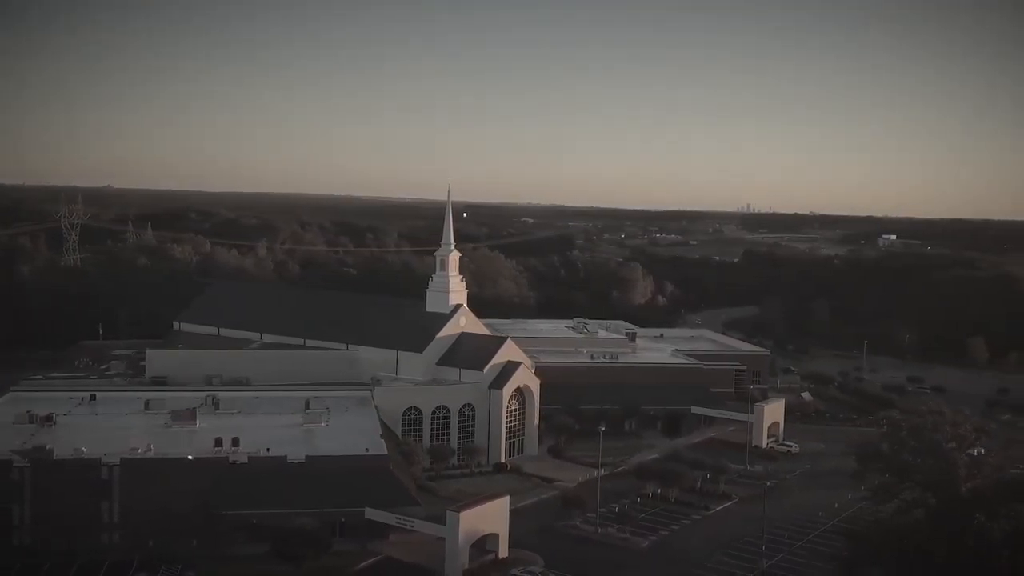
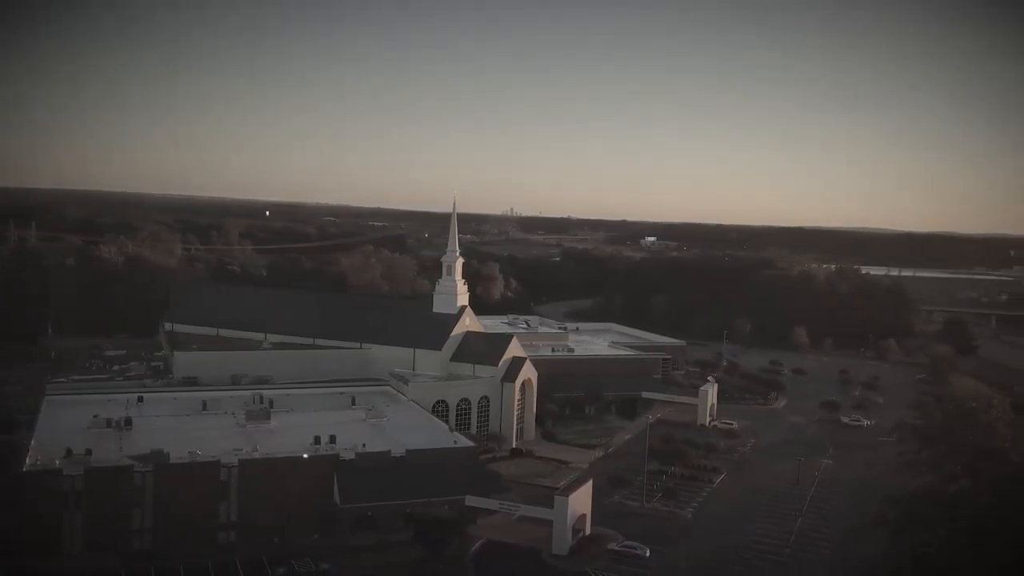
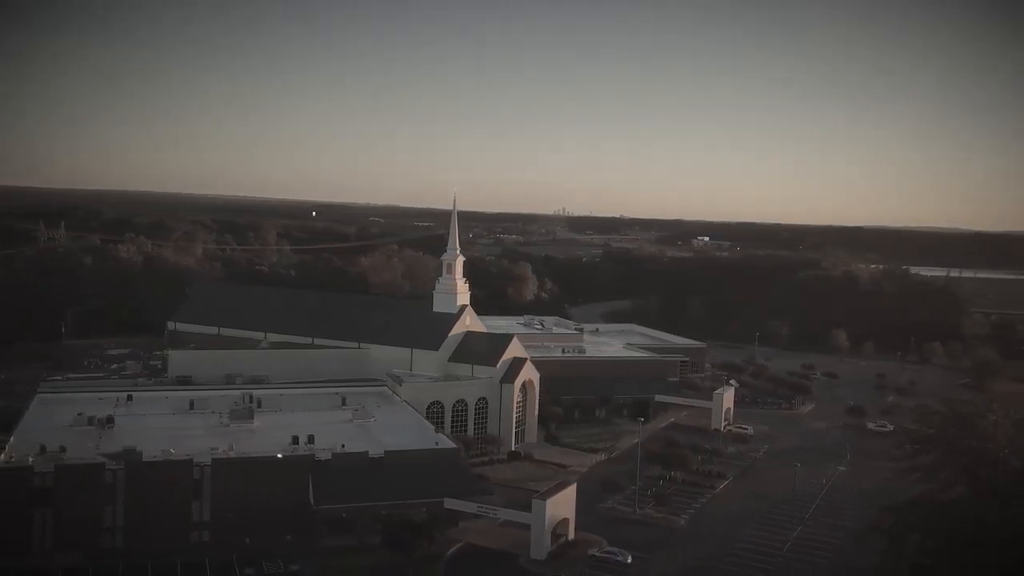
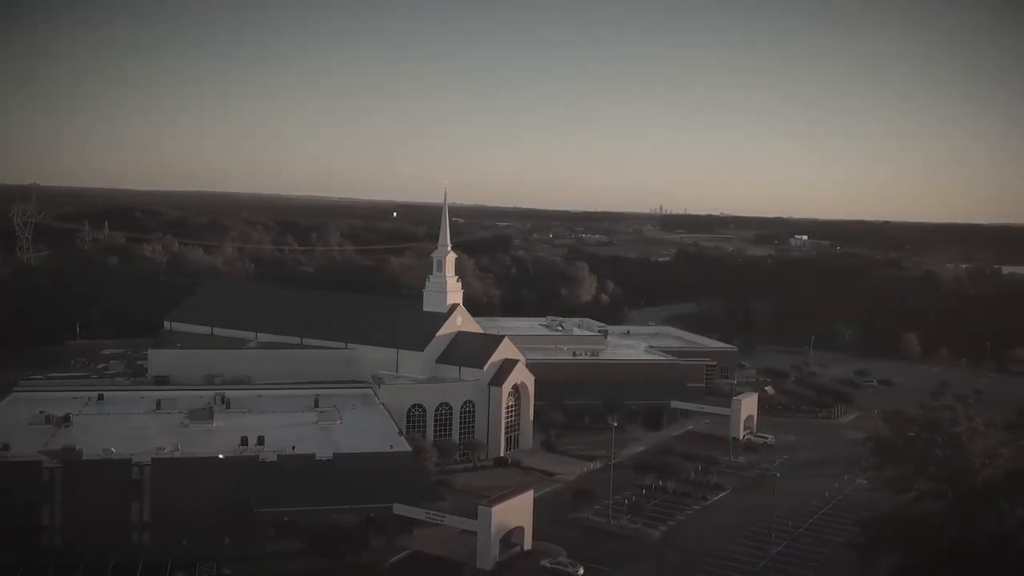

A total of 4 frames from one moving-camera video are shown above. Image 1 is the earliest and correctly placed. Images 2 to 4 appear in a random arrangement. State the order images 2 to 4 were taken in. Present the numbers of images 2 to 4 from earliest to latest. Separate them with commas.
4, 3, 2
